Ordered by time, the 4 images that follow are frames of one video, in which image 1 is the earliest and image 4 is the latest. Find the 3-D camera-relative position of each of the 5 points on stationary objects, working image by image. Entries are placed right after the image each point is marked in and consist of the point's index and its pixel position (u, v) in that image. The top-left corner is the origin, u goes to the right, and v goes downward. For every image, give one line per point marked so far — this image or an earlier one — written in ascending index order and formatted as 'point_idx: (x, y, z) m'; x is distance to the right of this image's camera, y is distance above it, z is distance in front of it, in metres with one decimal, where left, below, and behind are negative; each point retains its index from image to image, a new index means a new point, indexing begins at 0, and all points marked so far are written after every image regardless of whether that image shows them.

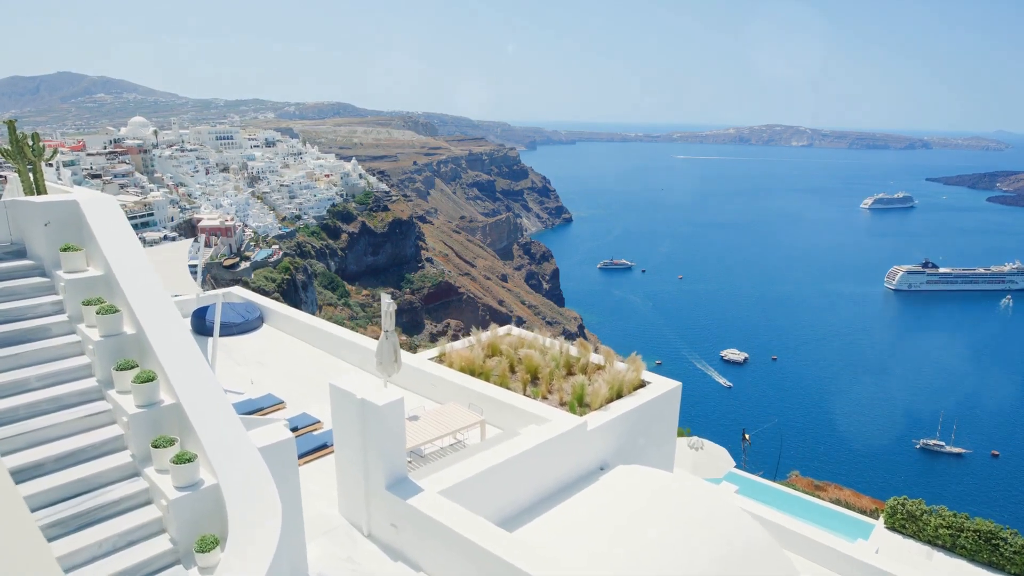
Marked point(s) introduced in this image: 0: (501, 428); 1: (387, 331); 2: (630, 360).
0: (0.0, -1.2, +5.0) m
1: (-1.0, -0.3, +4.7) m
2: (+1.2, -0.8, +6.0) m
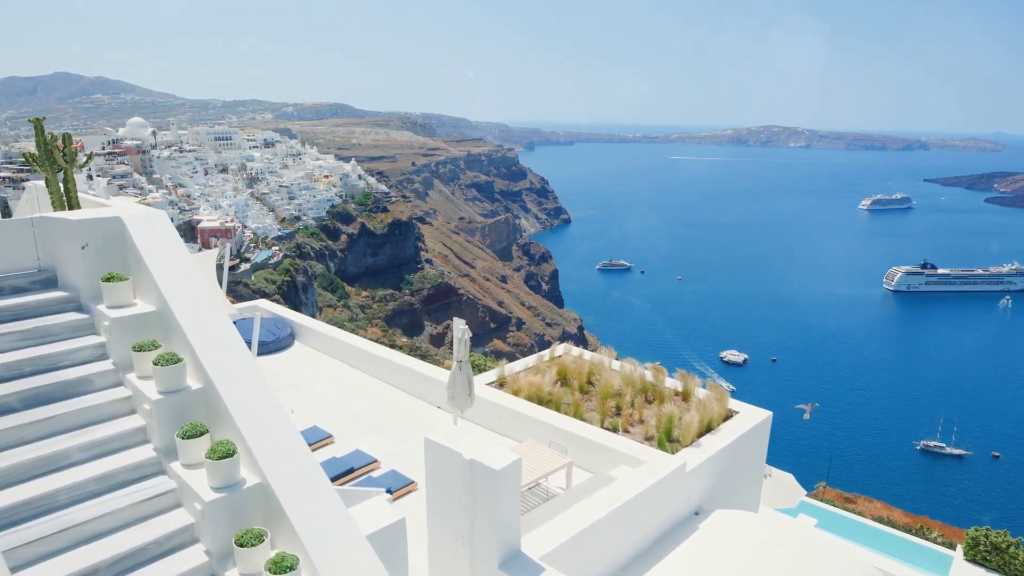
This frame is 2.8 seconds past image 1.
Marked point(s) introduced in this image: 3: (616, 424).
0: (+0.6, -1.4, +4.4) m
1: (-0.3, -0.5, +4.1) m
2: (+1.9, -0.9, +5.4) m
3: (+0.9, -1.1, +4.9) m
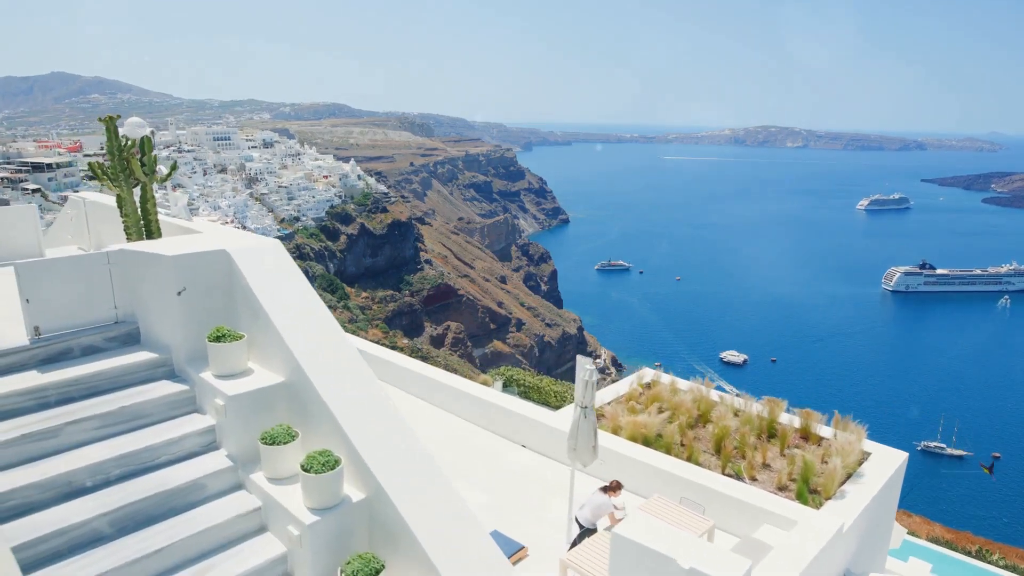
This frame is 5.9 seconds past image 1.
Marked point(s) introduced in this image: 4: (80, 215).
0: (+1.4, -1.6, +3.8) m
1: (+0.4, -0.7, +3.4) m
2: (+2.6, -1.1, +4.7) m
3: (+1.6, -1.3, +4.3) m
4: (-3.6, +0.6, +4.9) m
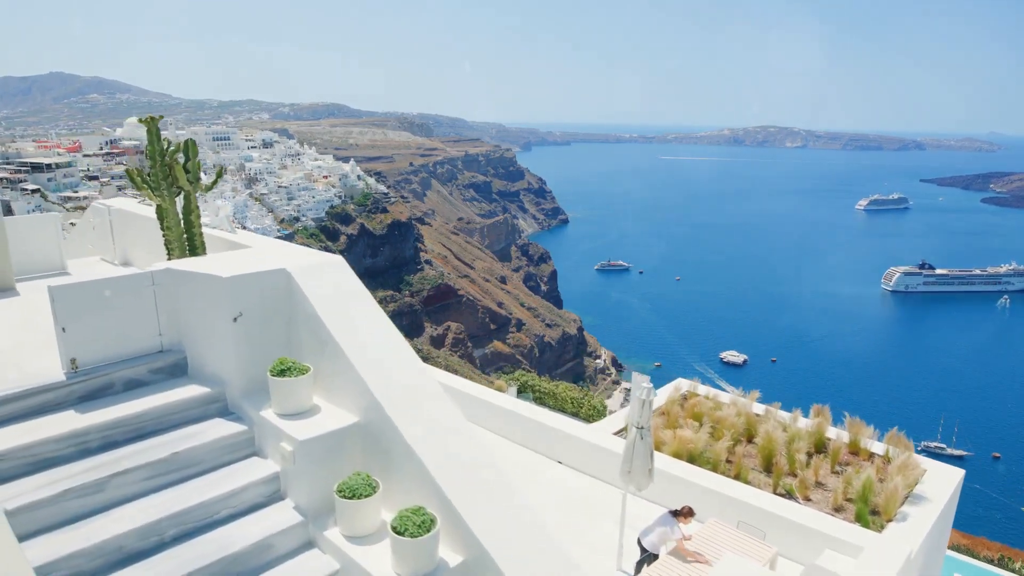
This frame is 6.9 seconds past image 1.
0: (+1.7, -1.6, +3.5) m
1: (+0.7, -0.8, +3.2) m
2: (+2.9, -1.2, +4.5) m
3: (+1.9, -1.4, +4.0) m
4: (-3.3, +0.5, +4.7) m
